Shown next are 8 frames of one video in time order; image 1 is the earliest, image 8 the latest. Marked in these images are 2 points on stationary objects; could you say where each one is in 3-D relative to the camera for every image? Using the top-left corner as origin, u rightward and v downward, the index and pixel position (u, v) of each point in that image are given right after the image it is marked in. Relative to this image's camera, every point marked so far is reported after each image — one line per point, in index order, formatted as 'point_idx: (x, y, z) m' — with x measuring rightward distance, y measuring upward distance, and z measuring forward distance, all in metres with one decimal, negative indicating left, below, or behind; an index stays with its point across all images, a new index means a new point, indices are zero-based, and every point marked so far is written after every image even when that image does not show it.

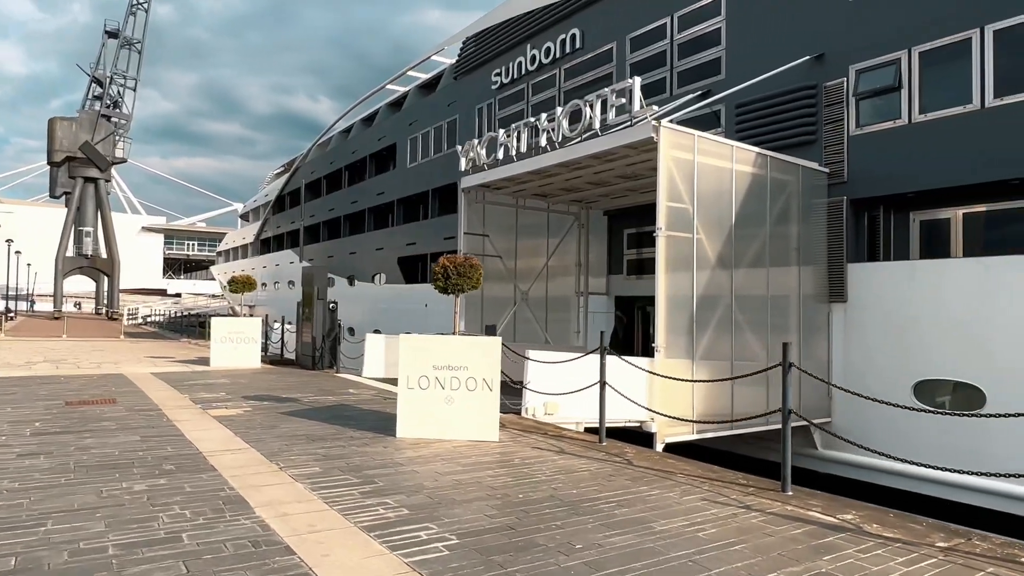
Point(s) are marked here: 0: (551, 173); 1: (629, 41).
0: (+0.7, +2.2, +12.9) m
1: (+2.9, +6.1, +16.7) m
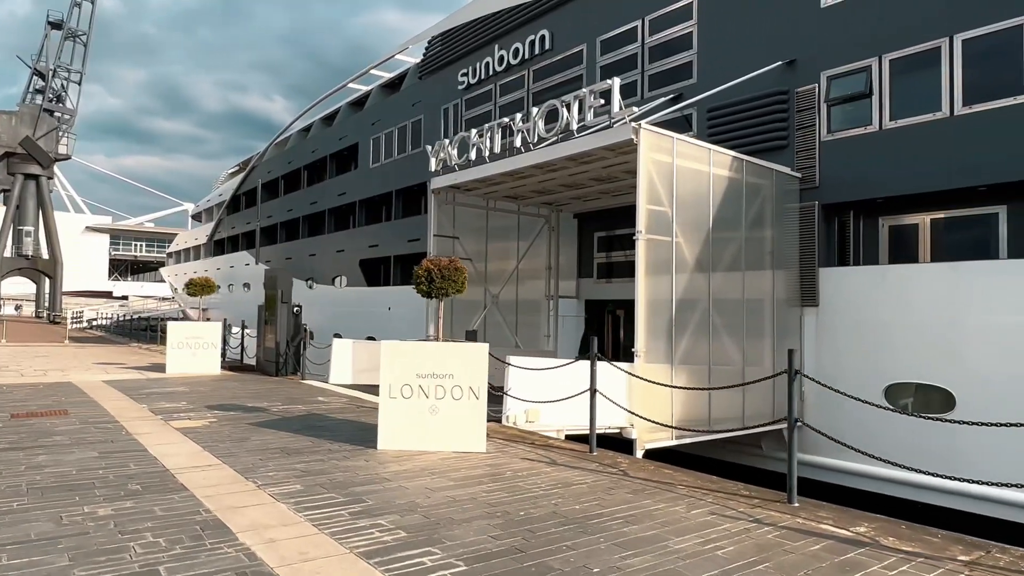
0: (+0.2, +2.1, +12.7) m
1: (+2.1, +6.0, +16.6) m
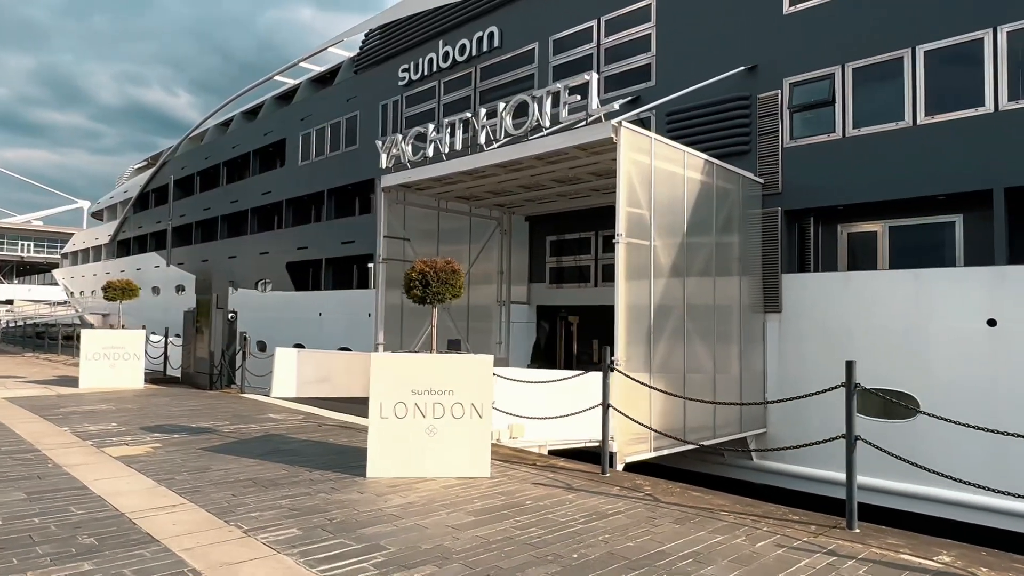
0: (-0.5, +2.0, +12.1) m
1: (+1.0, +5.8, +16.2) m
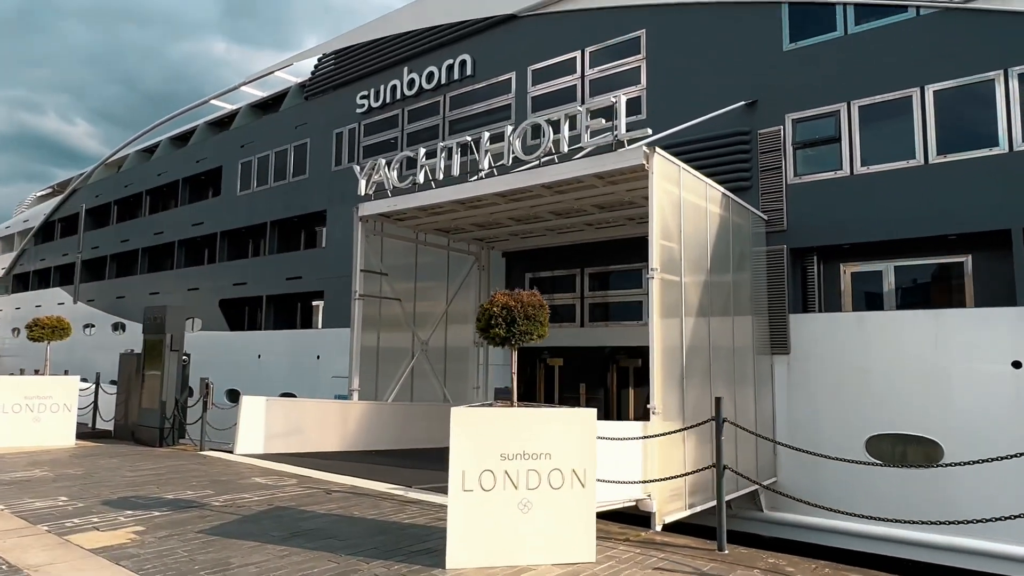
0: (-0.5, +1.4, +11.1) m
1: (+0.4, +4.9, +15.6) m
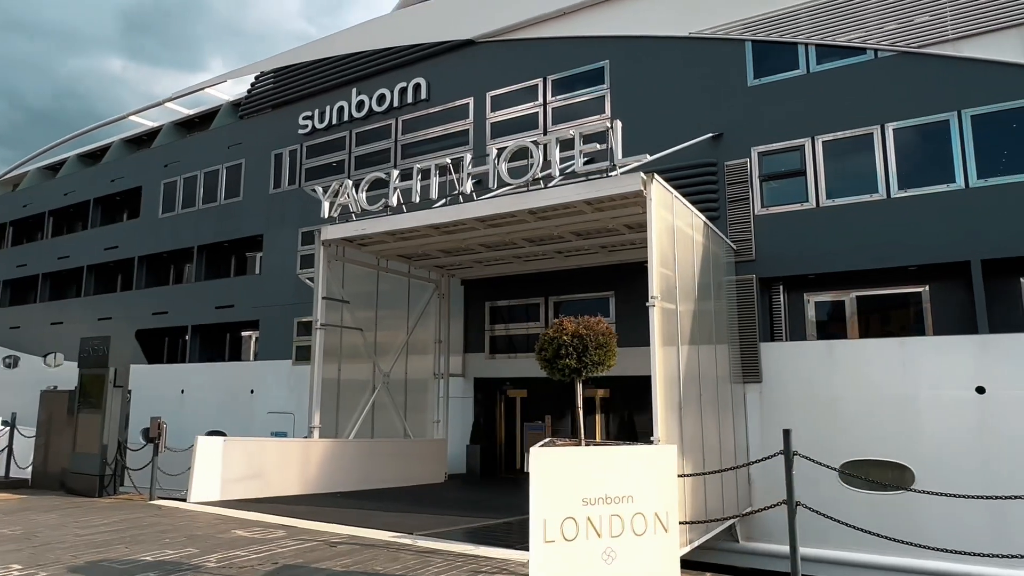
0: (-0.9, +0.9, +10.7) m
1: (-0.5, +4.3, +15.4) m
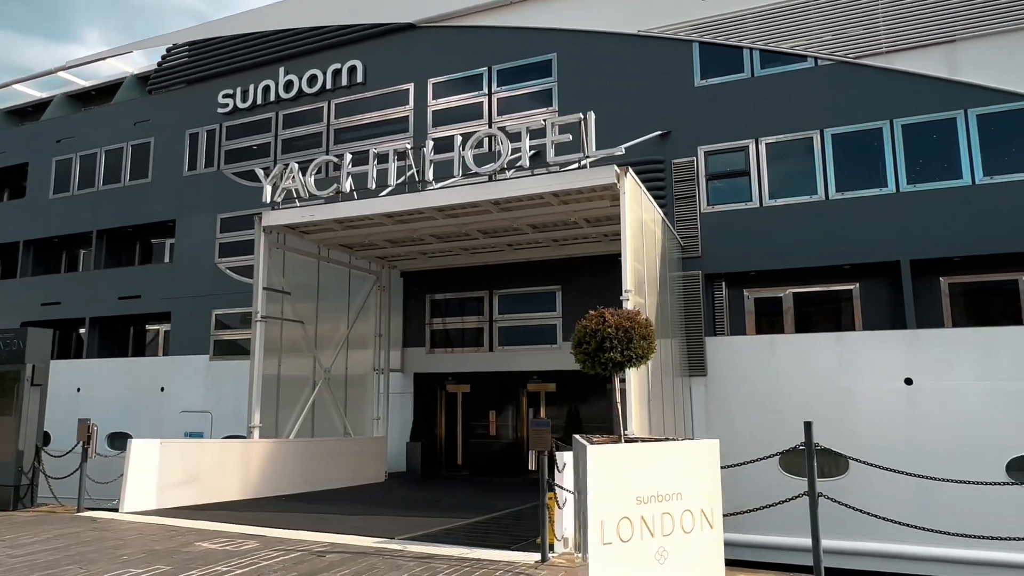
0: (-1.5, +1.1, +10.2) m
1: (-1.8, +4.4, +14.9) m
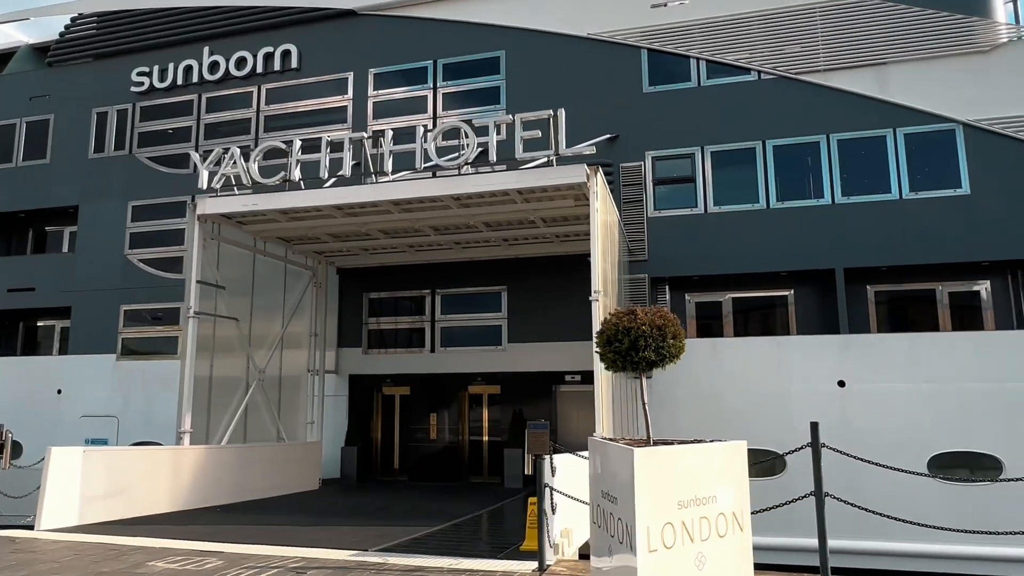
0: (-2.1, +1.1, +9.7) m
1: (-3.0, +4.5, +14.4) m
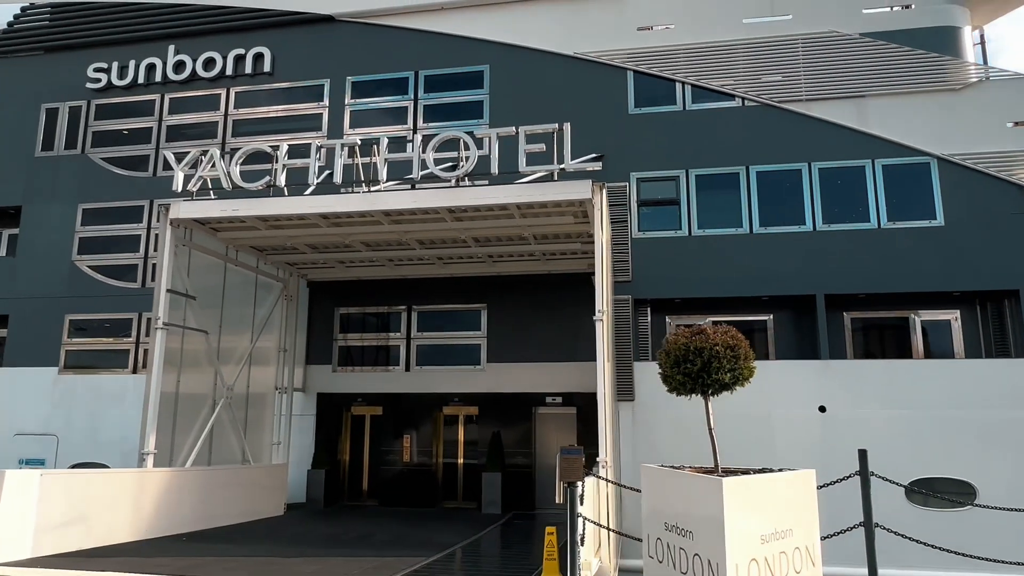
0: (-2.2, +0.9, +9.3) m
1: (-3.3, +4.2, +13.9) m
